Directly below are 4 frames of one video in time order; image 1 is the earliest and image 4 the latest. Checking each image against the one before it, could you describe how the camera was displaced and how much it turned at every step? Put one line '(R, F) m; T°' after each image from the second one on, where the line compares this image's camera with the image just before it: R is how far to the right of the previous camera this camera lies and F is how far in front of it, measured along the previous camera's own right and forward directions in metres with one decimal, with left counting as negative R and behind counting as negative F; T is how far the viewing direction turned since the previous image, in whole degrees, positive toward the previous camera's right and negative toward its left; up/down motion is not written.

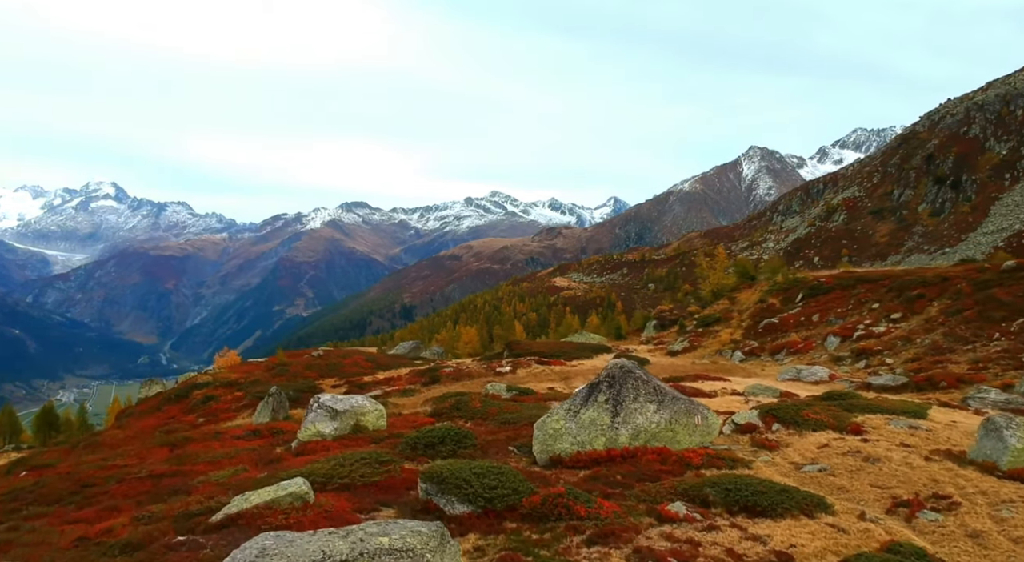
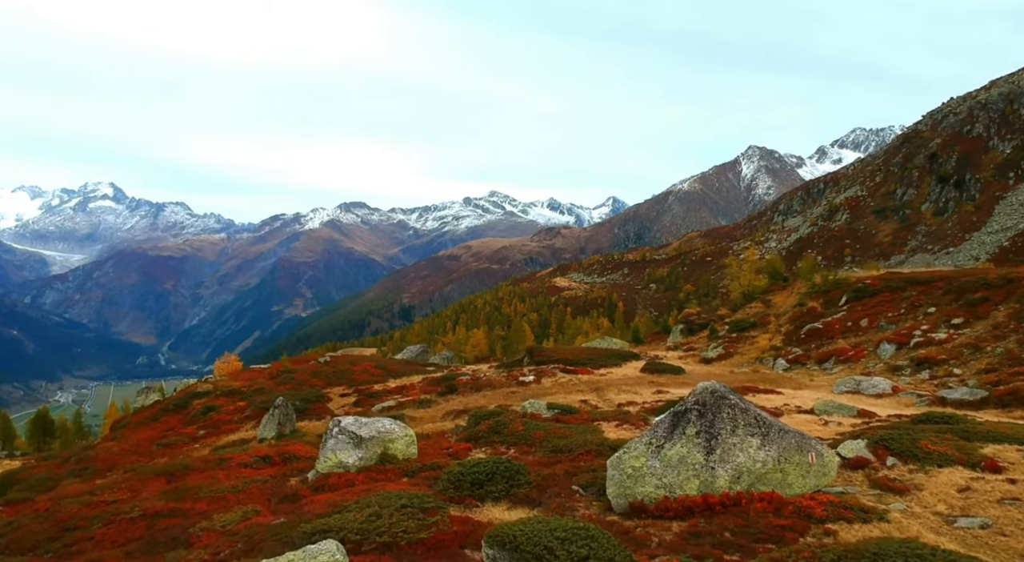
(-2.2, +5.0) m; 0°
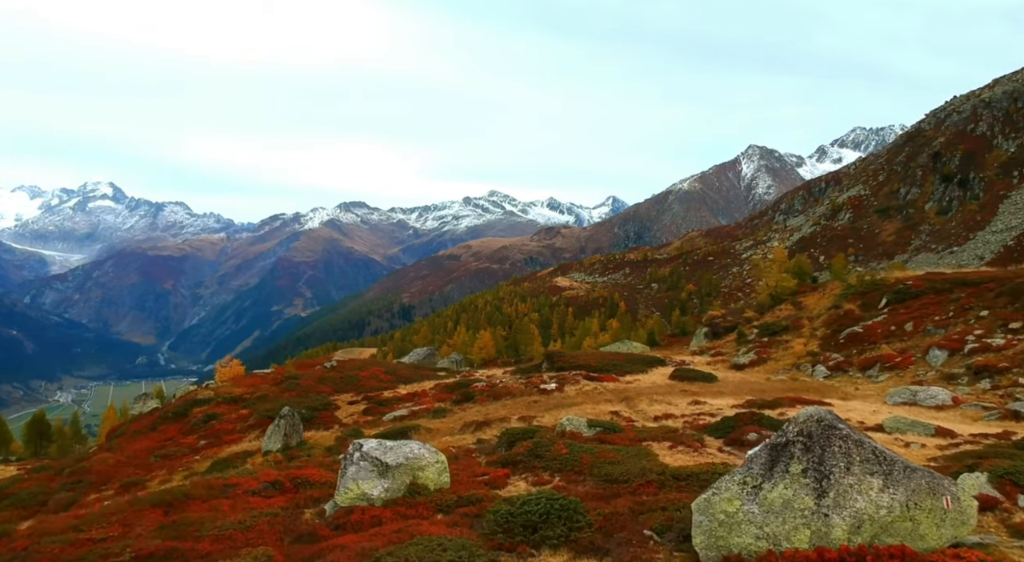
(-1.7, +4.0) m; 0°
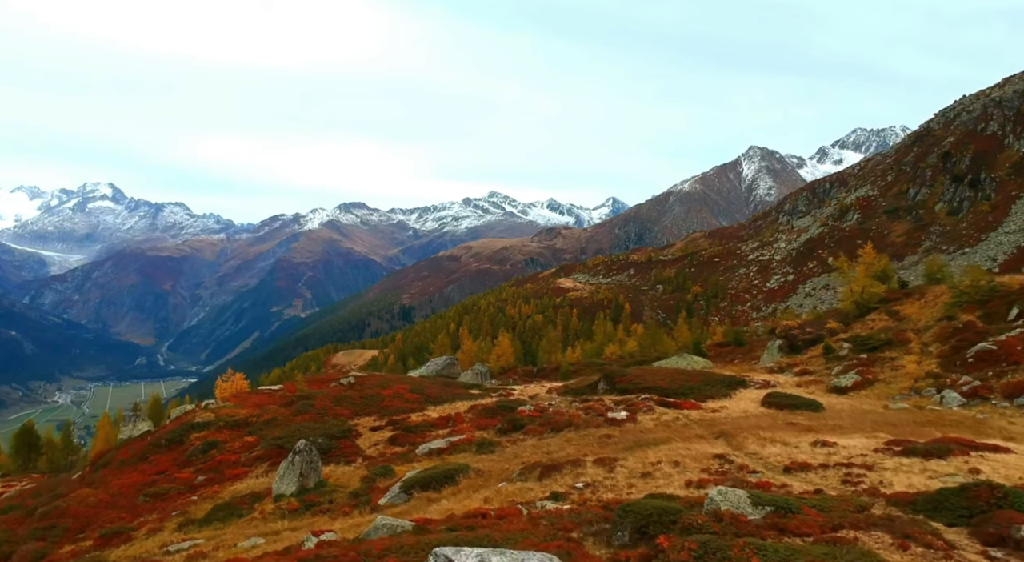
(-4.3, +10.7) m; 0°
